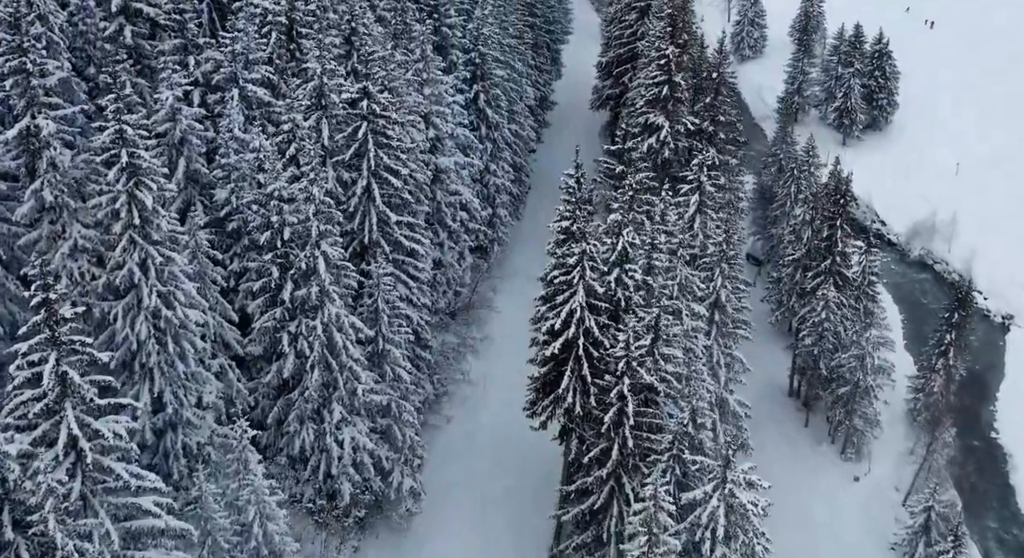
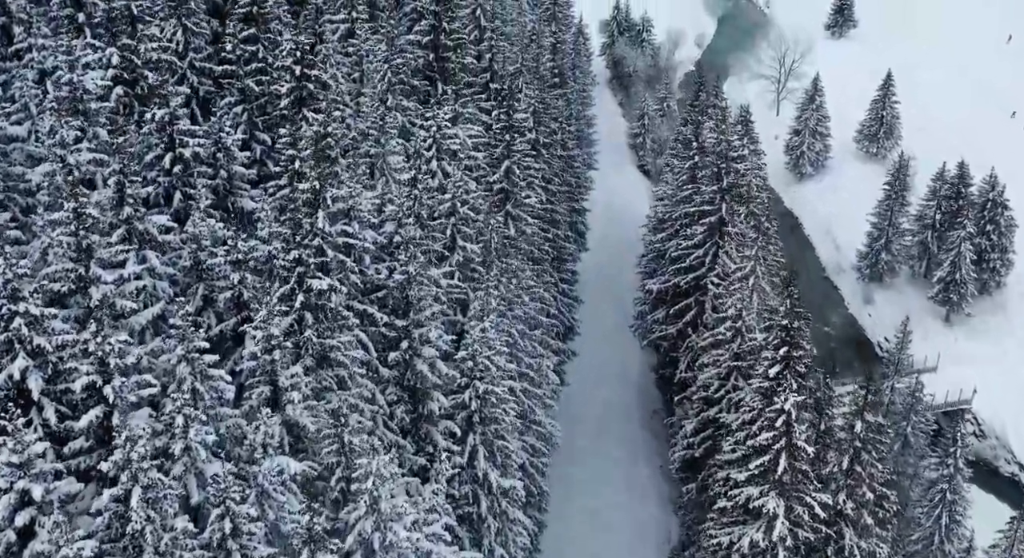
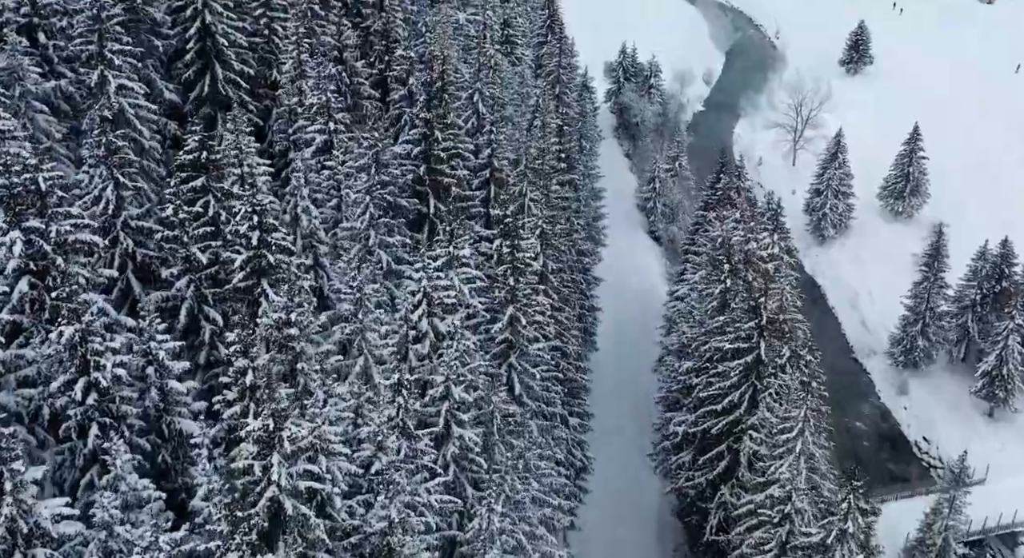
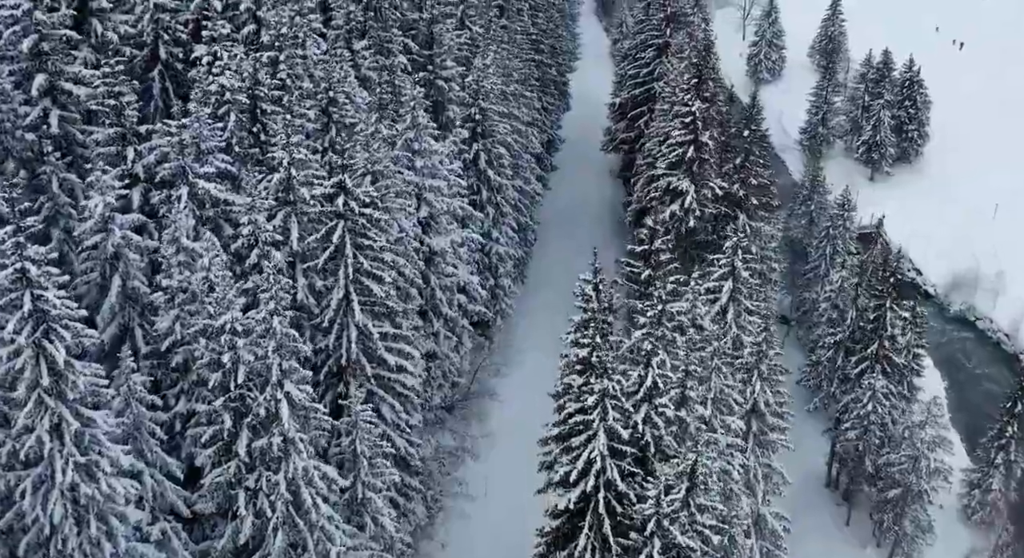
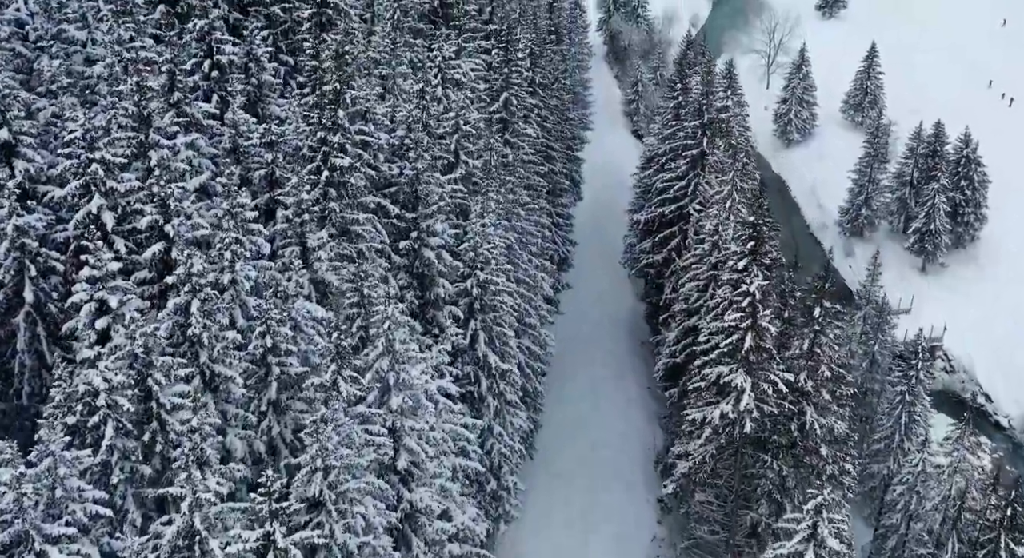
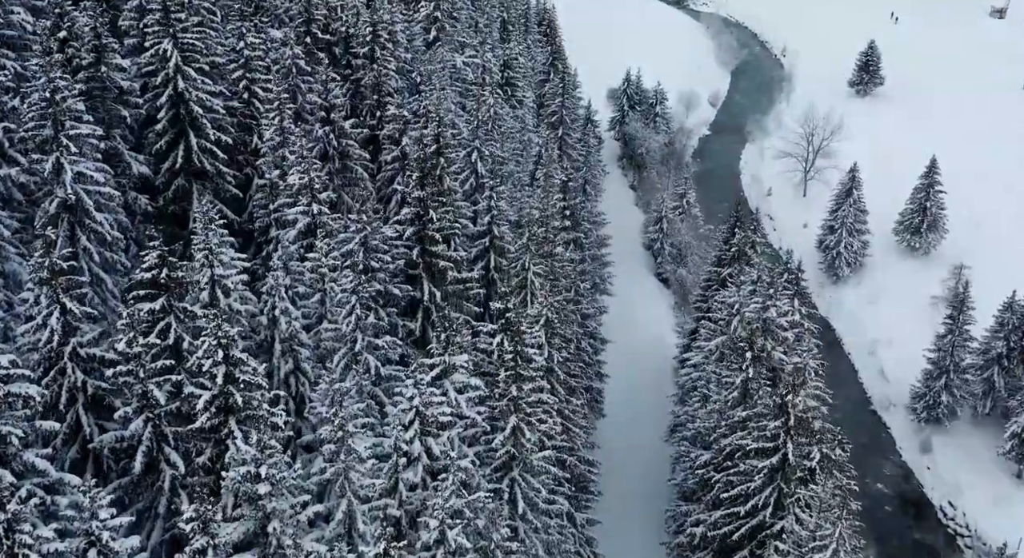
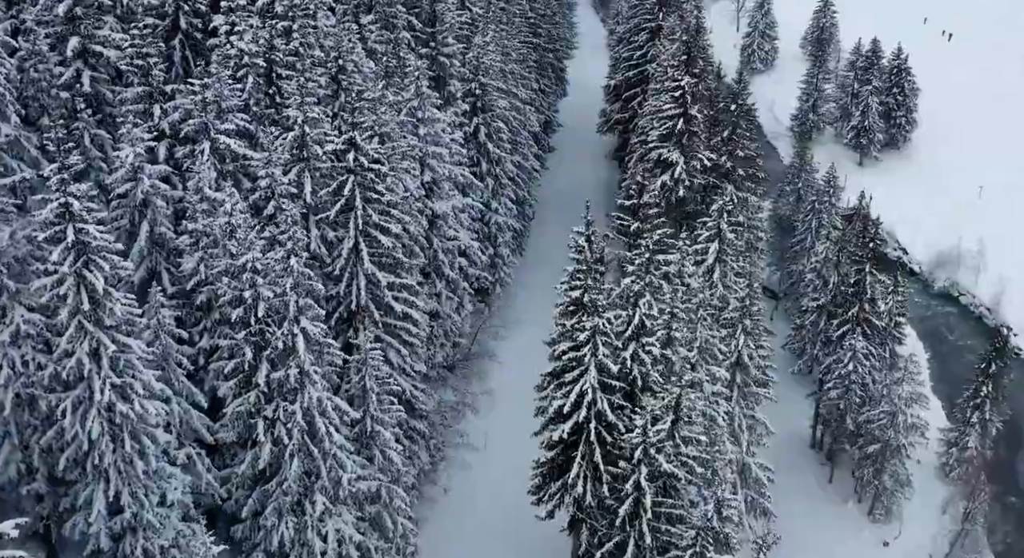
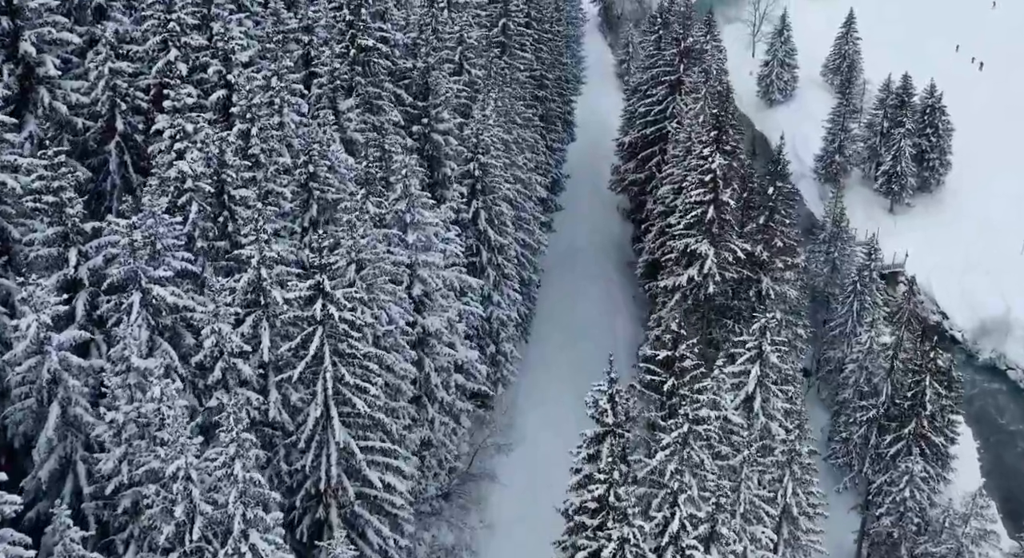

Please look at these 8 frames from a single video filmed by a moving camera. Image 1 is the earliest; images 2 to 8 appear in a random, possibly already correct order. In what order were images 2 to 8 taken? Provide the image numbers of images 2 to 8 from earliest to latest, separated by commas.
7, 4, 8, 5, 2, 3, 6
